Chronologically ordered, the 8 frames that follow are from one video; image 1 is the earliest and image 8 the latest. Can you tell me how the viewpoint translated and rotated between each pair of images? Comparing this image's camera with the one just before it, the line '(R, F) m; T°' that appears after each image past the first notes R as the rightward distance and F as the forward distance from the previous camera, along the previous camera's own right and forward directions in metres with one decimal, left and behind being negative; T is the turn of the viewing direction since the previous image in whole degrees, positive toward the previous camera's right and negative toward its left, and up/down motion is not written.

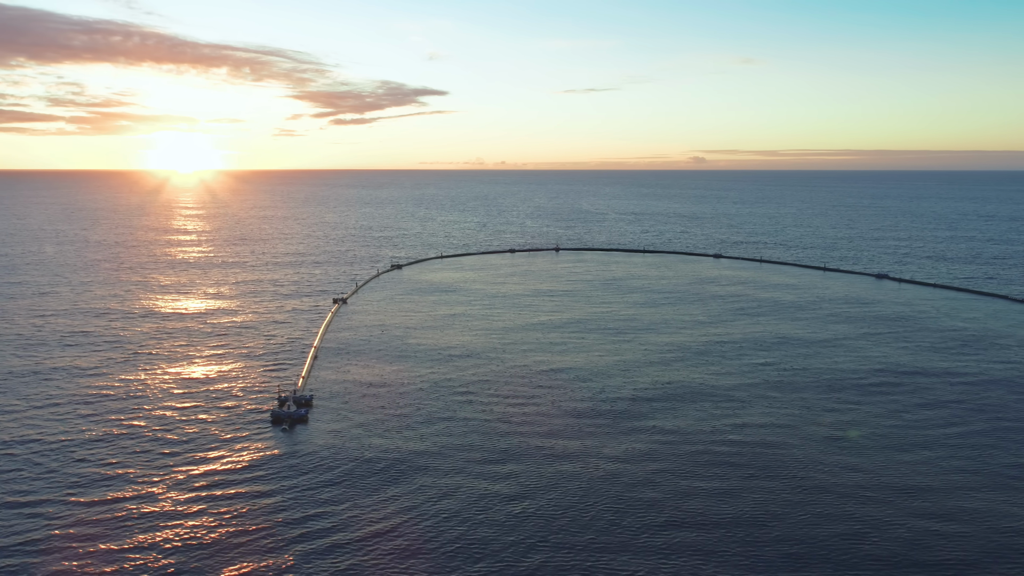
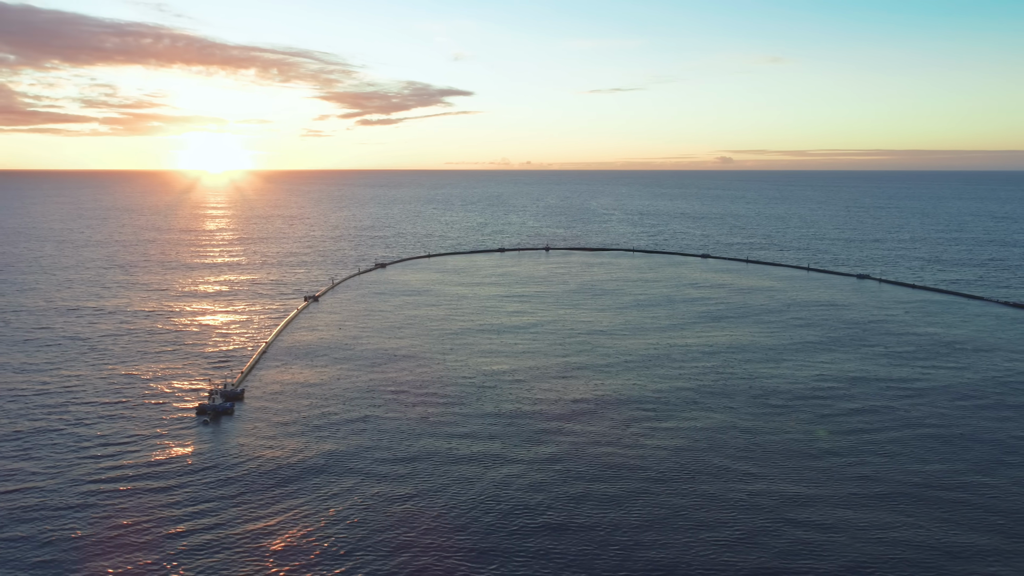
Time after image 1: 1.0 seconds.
(+5.9, +0.1) m; -2°
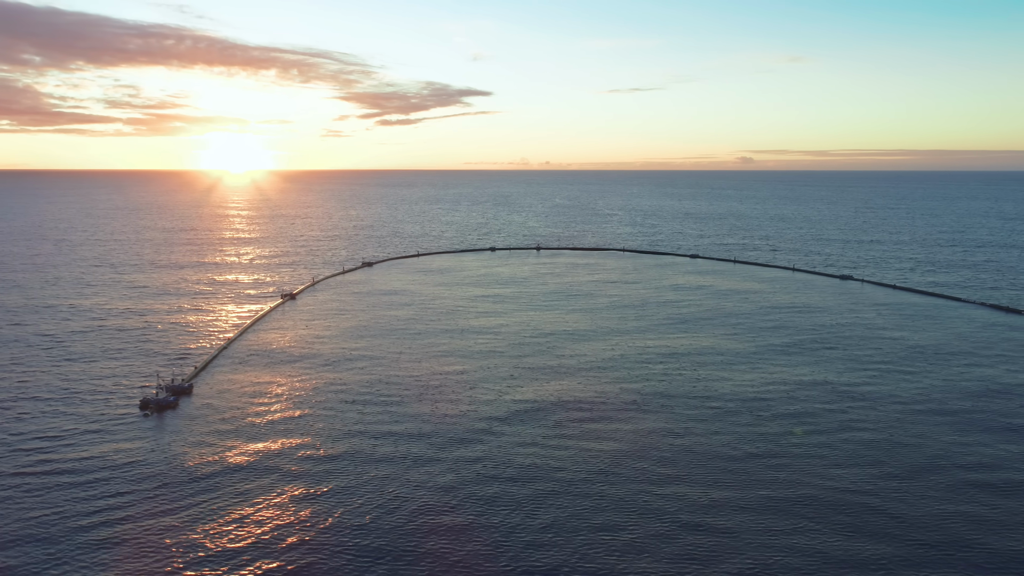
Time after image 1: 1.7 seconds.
(+4.7, 0.0) m; -1°
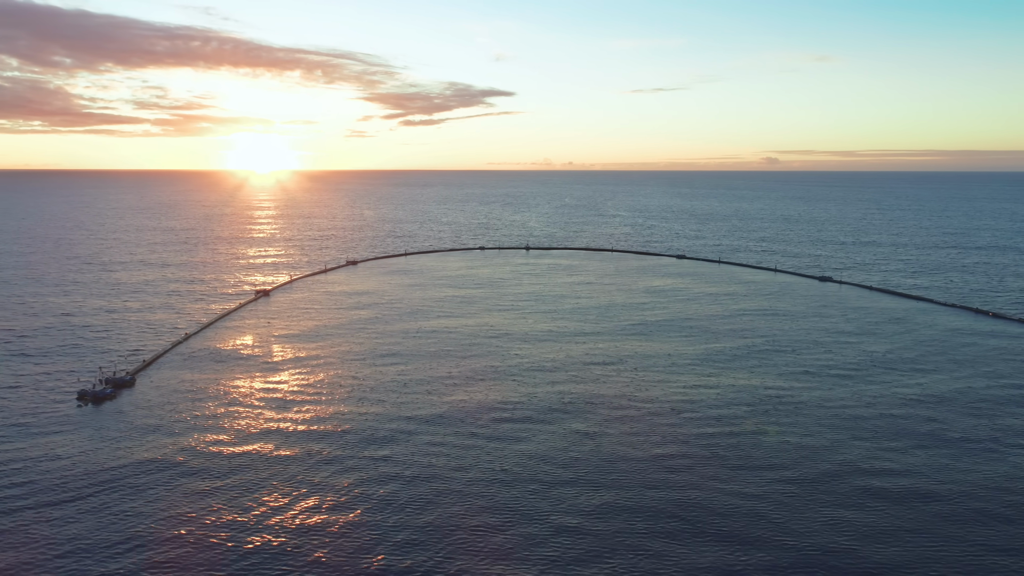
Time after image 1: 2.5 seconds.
(+5.7, 0.0) m; -2°
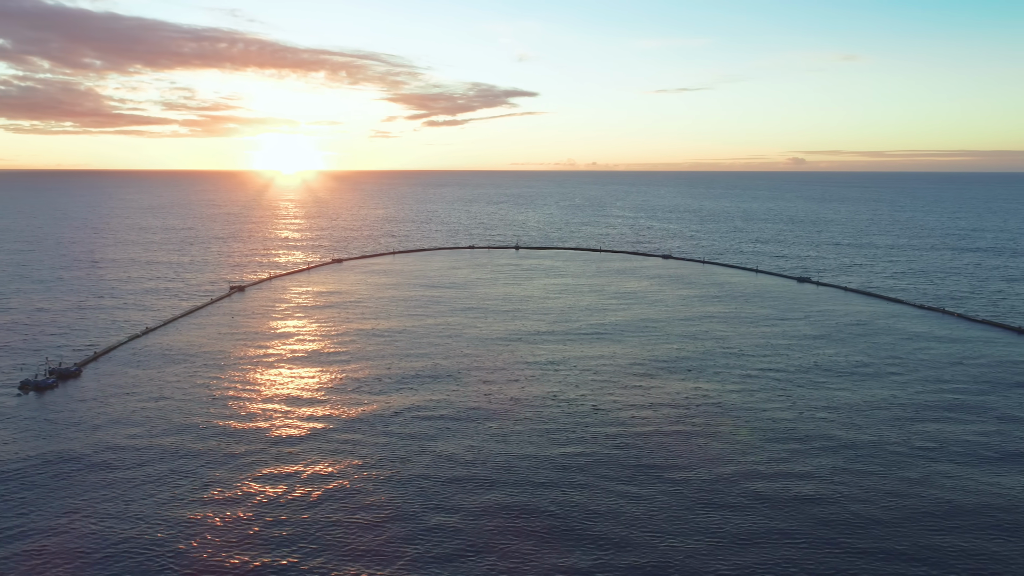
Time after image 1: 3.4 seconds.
(+5.8, 0.0) m; -2°
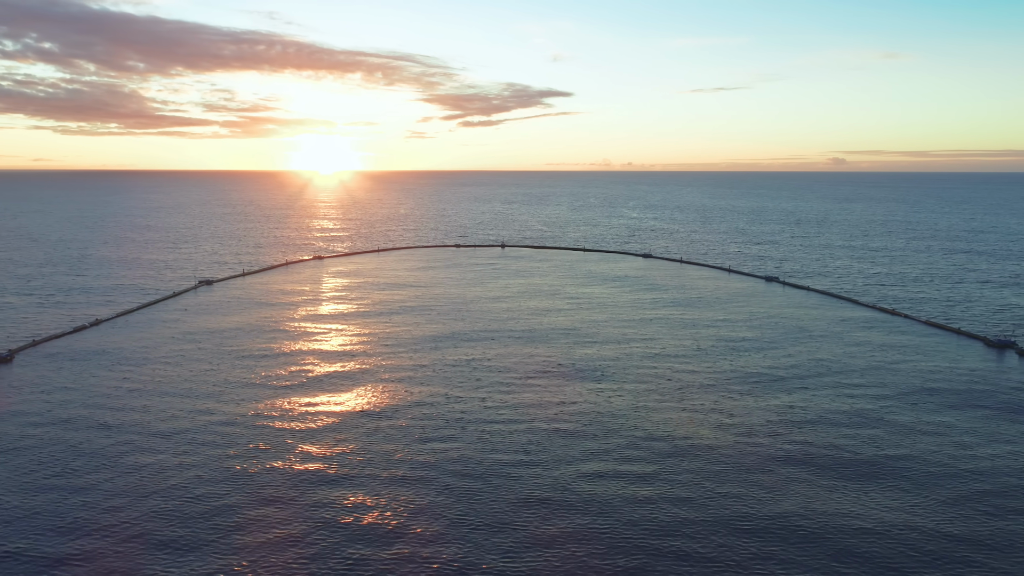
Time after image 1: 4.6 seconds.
(+8.4, -0.1) m; -3°
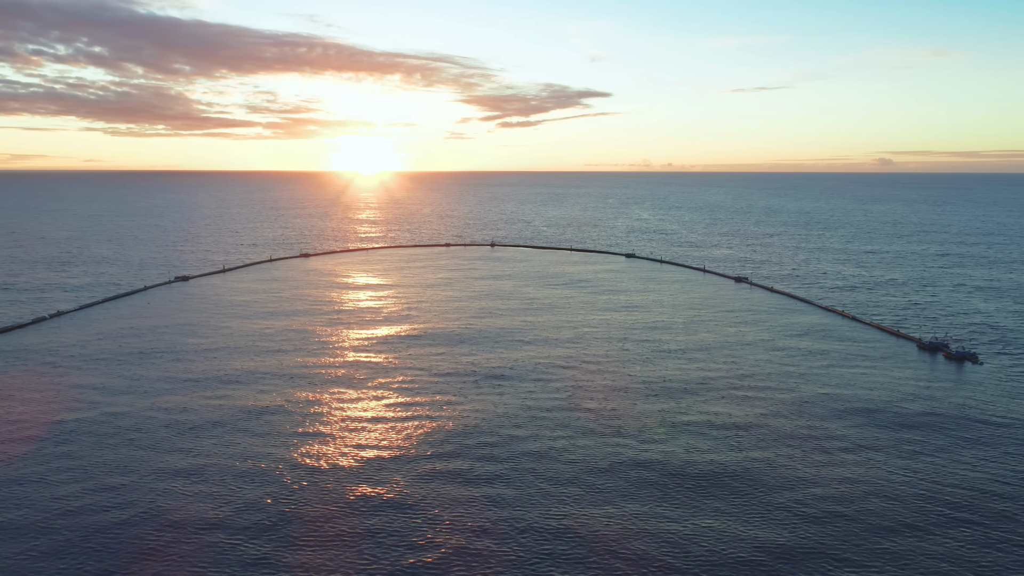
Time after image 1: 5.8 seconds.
(+8.5, -0.2) m; -3°
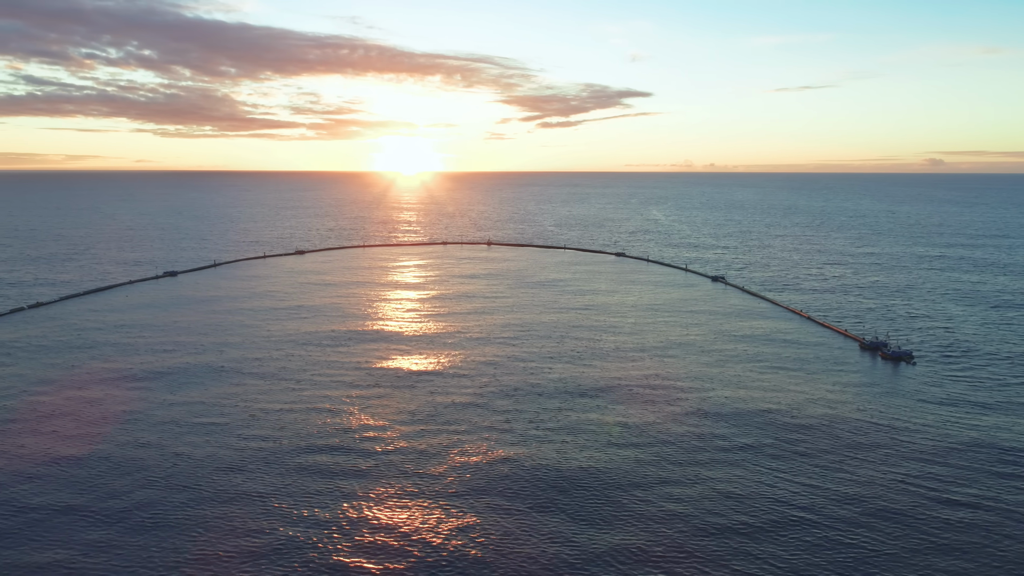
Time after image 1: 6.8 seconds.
(+7.6, -0.3) m; -3°
